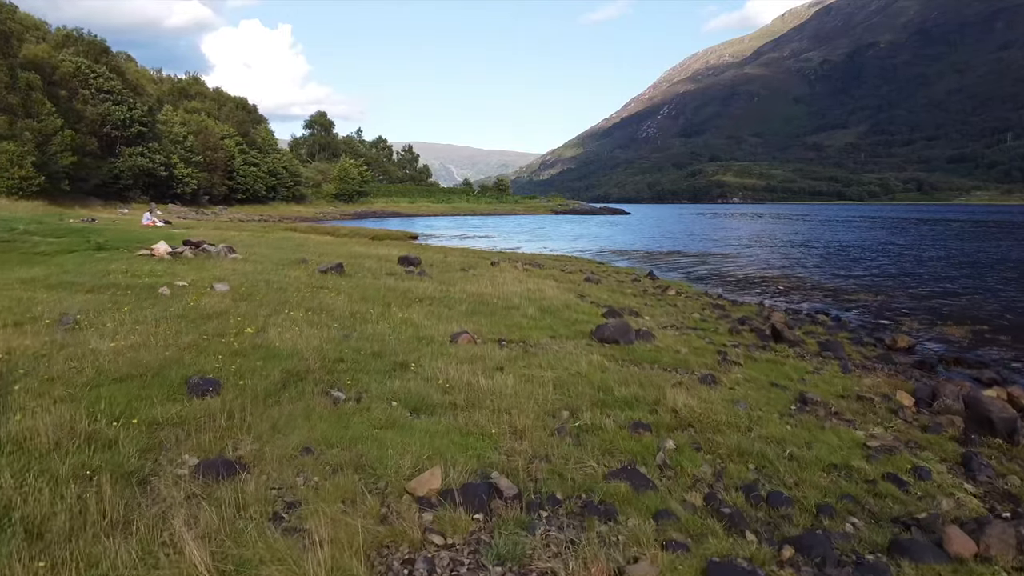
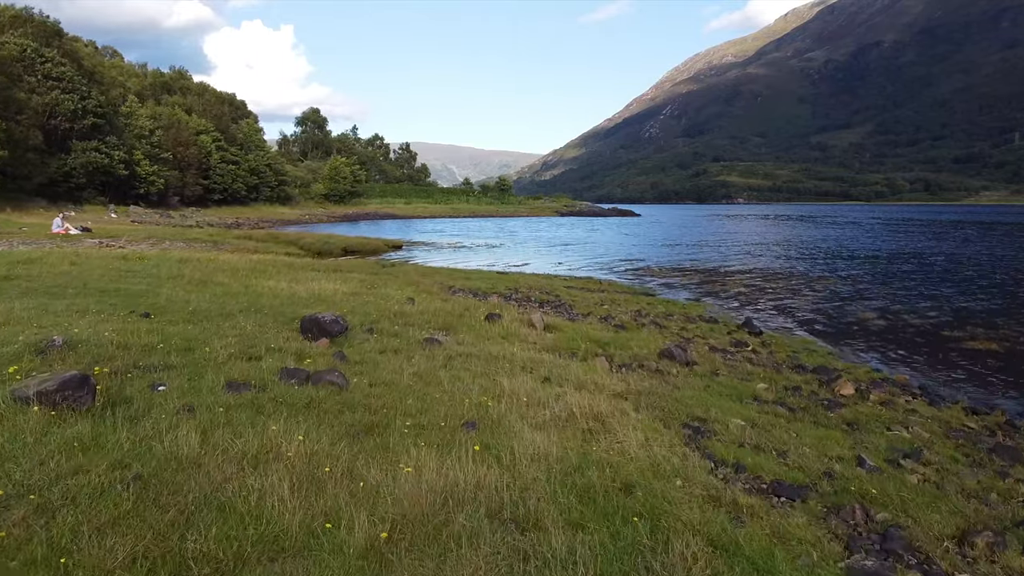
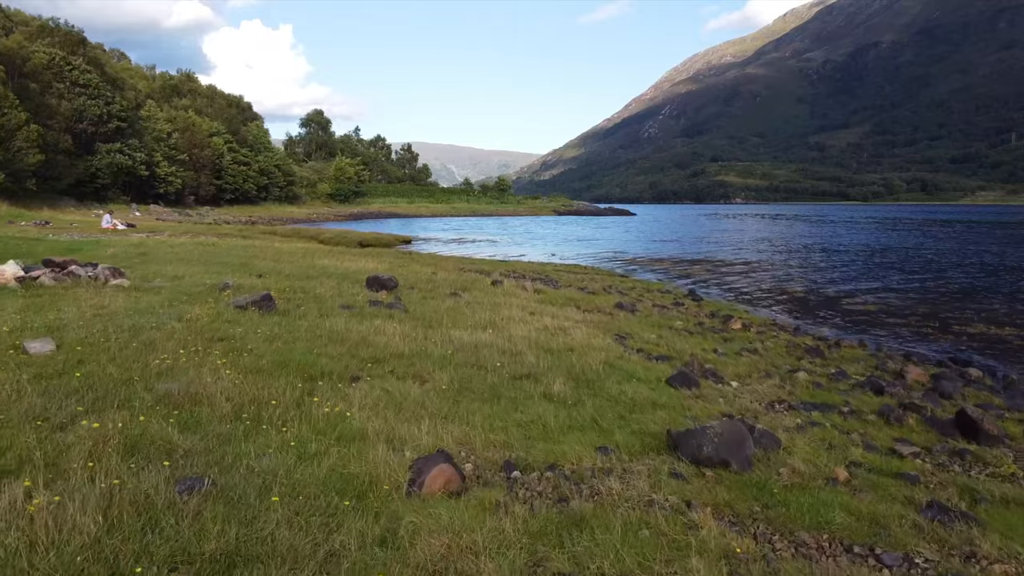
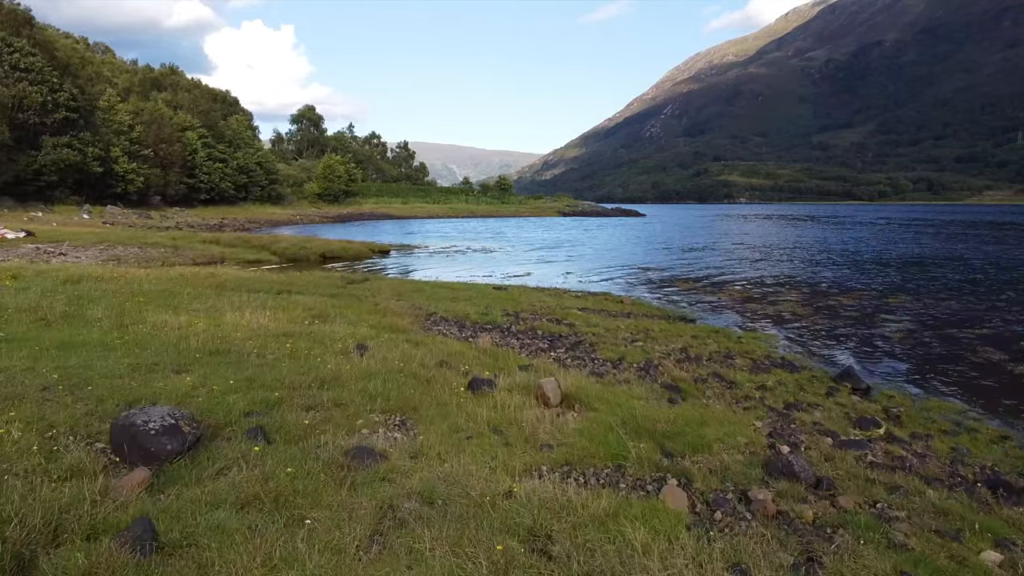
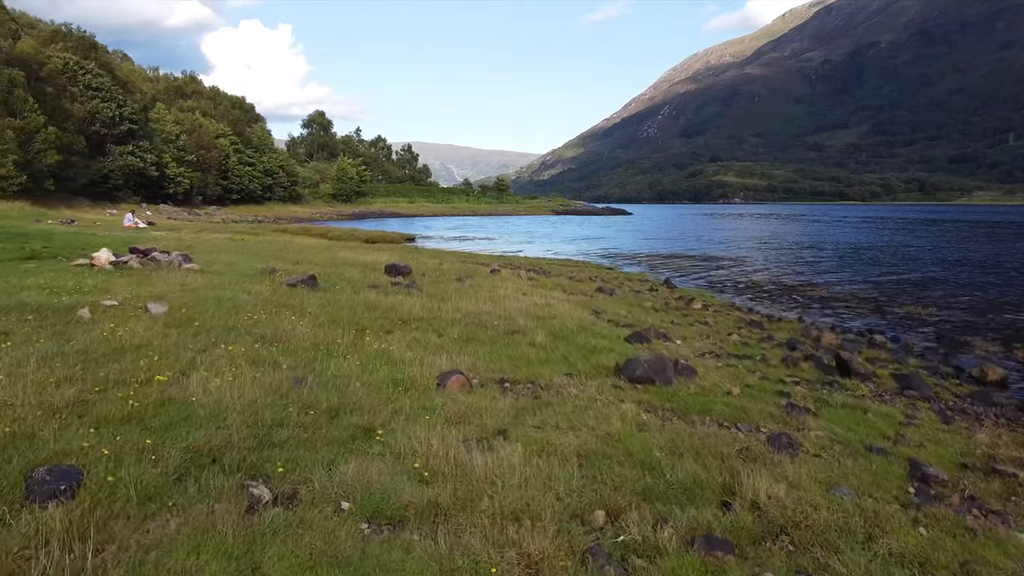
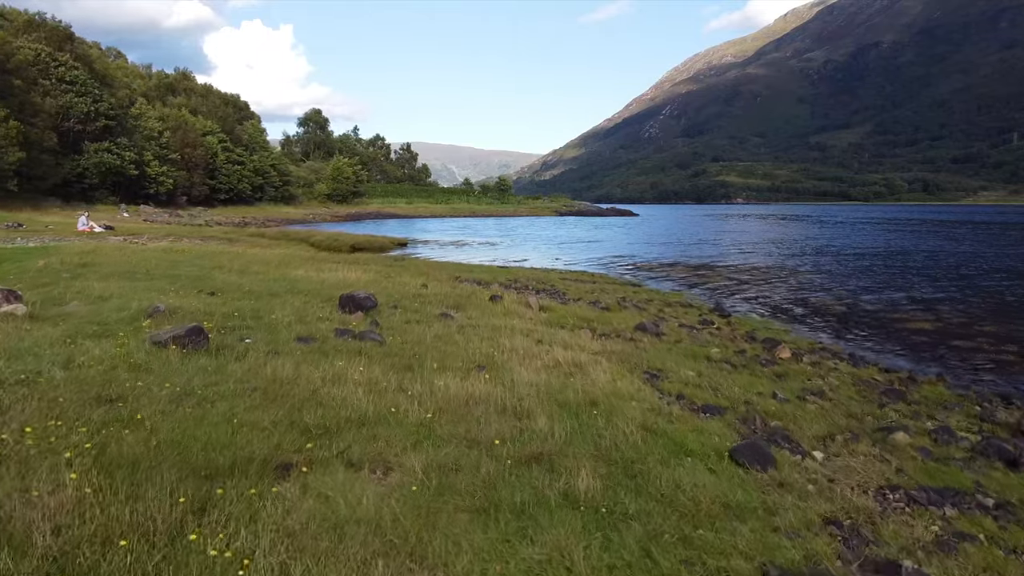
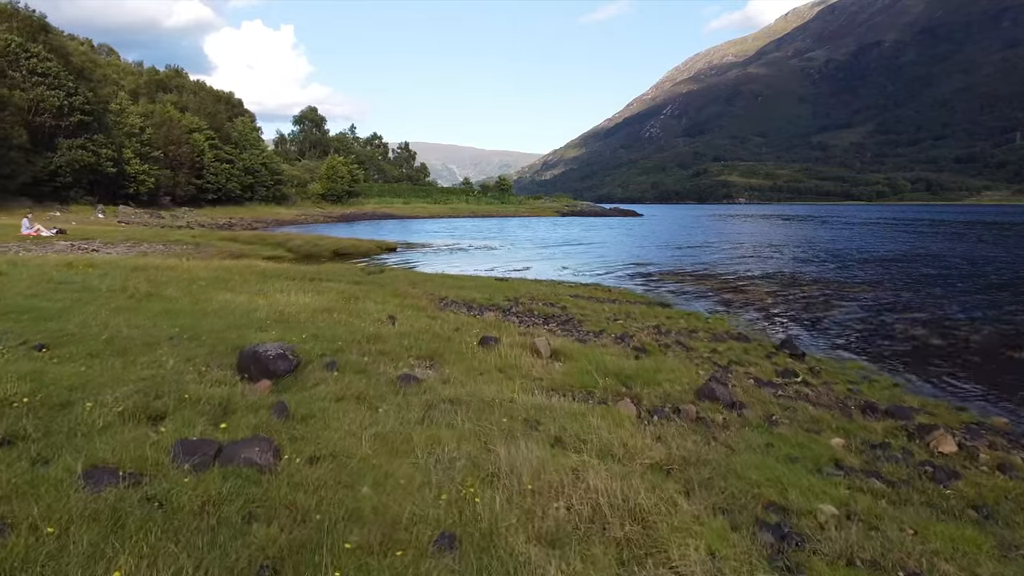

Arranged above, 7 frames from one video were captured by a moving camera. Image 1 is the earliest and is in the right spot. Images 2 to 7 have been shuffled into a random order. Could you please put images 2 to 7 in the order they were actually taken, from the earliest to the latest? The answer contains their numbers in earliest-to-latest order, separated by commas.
5, 3, 6, 2, 7, 4
